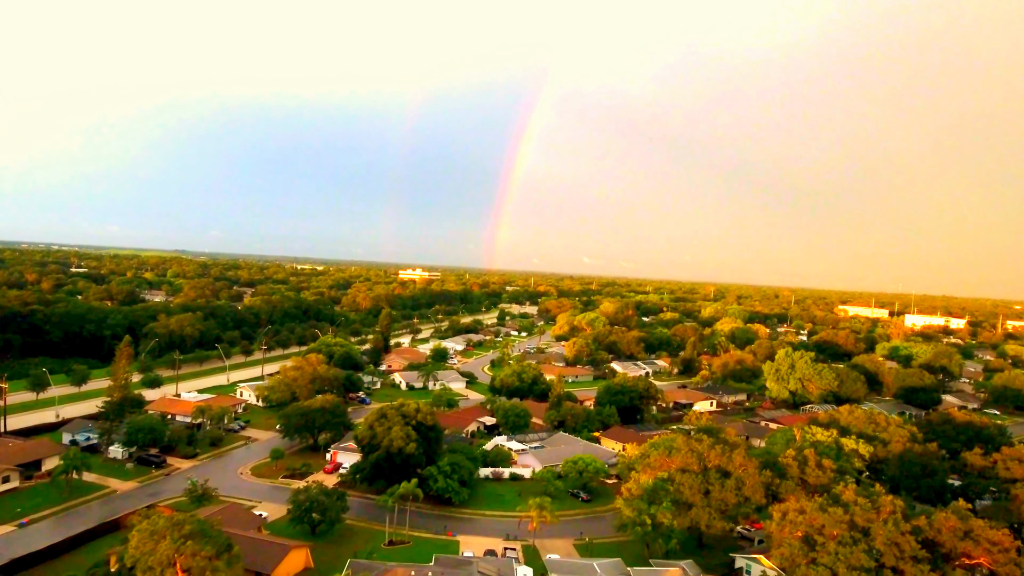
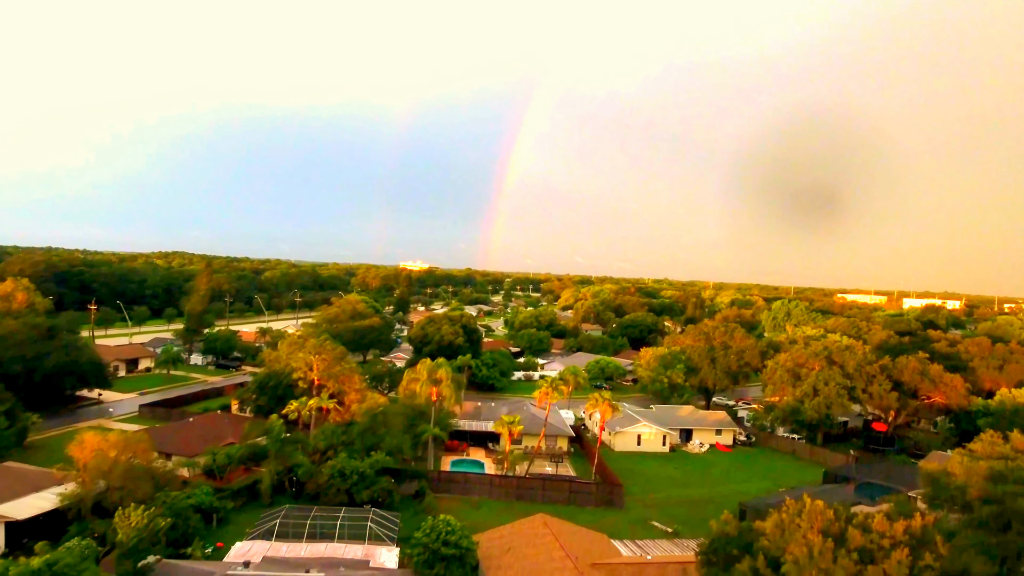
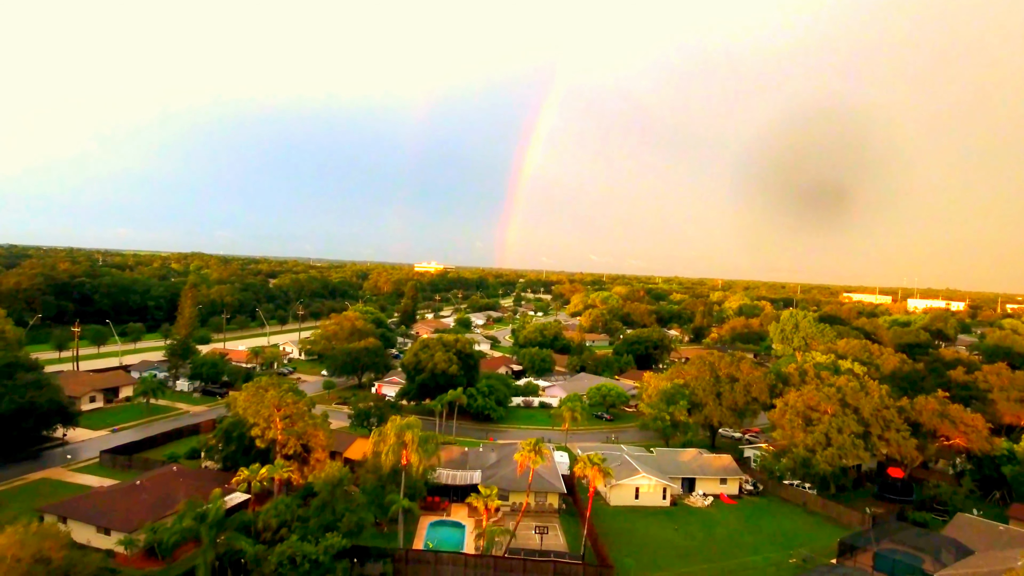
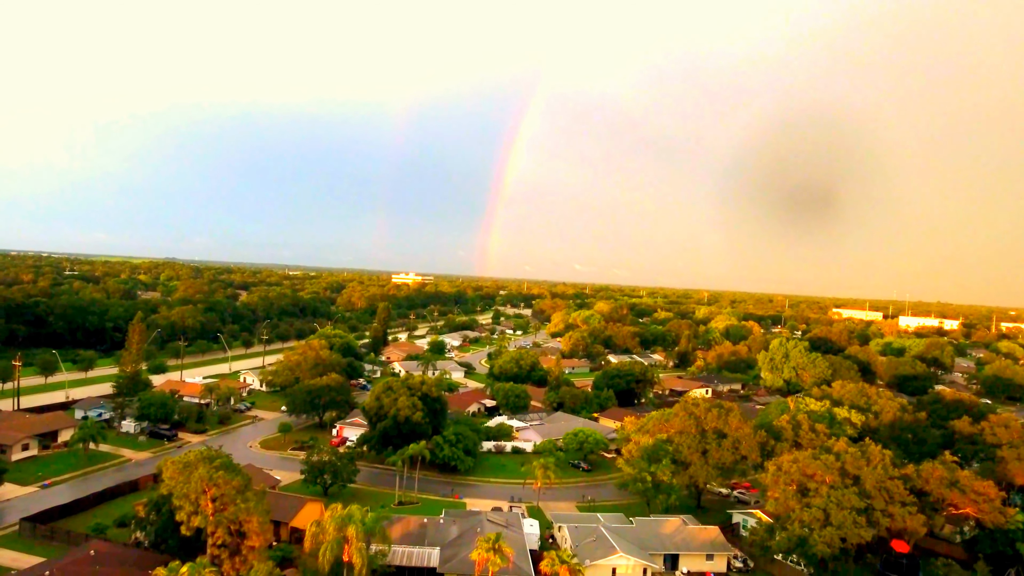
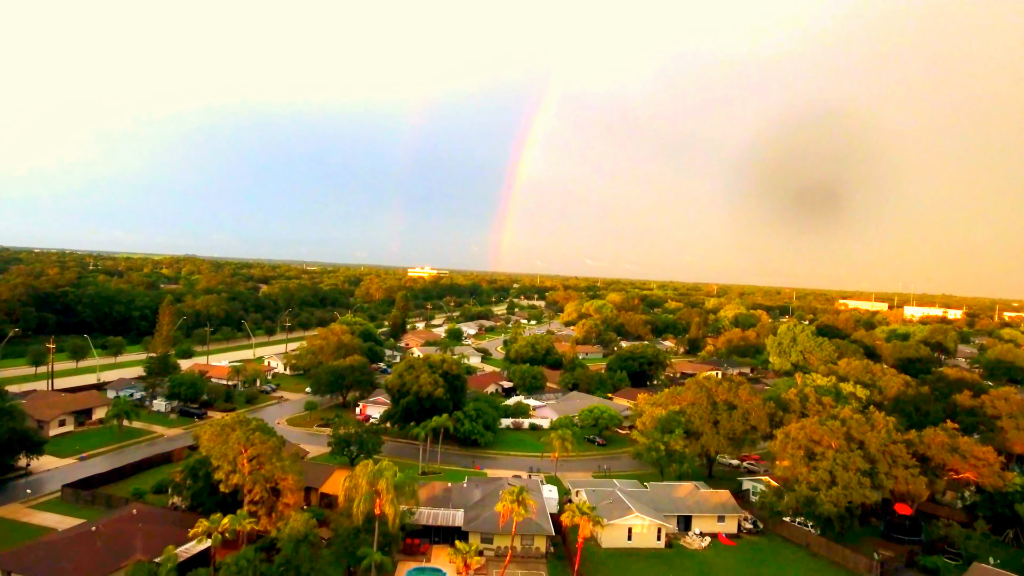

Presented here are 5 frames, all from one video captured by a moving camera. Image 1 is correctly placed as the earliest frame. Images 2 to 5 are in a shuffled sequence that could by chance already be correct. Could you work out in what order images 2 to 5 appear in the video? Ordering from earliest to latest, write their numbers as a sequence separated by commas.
4, 5, 3, 2
